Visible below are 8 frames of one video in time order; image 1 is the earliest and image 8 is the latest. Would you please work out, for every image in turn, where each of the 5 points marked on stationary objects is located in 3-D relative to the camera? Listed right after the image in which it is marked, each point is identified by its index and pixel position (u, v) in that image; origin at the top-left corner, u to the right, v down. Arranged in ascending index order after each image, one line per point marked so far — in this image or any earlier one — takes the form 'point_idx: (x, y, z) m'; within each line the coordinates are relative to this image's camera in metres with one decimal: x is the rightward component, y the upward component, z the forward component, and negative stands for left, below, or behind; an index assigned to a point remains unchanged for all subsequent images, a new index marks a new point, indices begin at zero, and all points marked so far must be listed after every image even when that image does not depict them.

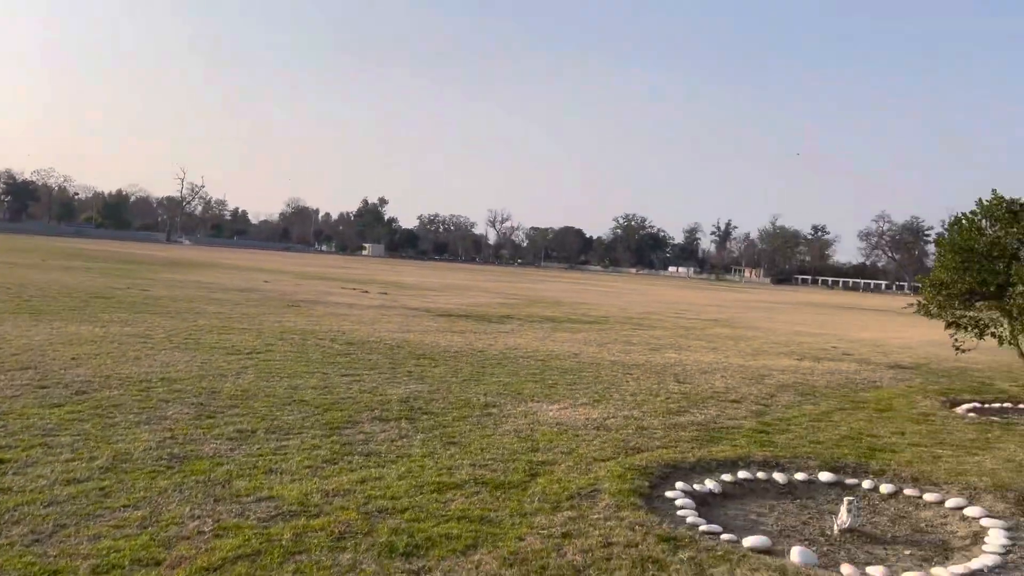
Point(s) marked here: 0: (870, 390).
0: (+5.1, -1.5, +11.9) m
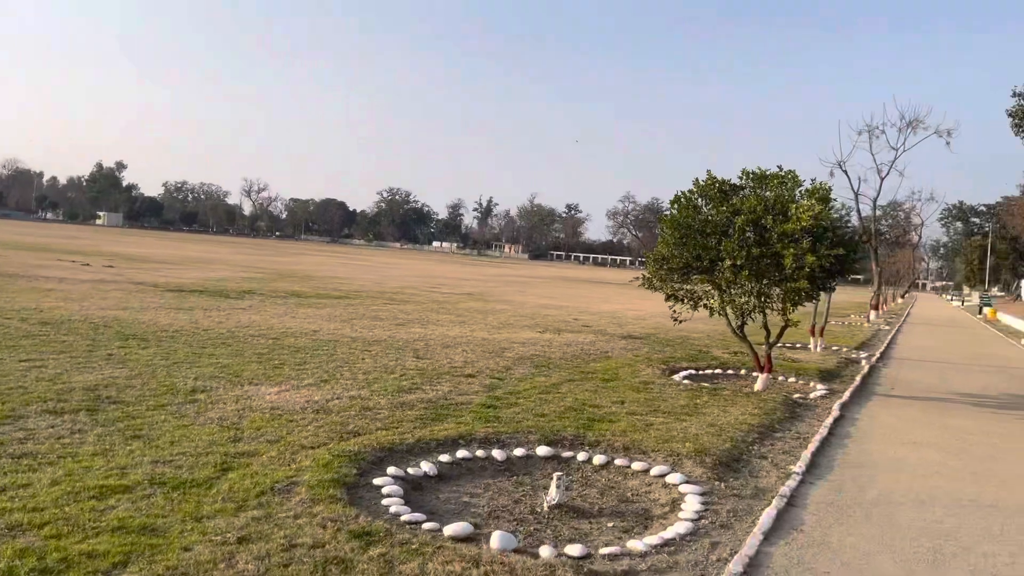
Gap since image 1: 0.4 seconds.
0: (+1.3, -1.1, +12.4) m
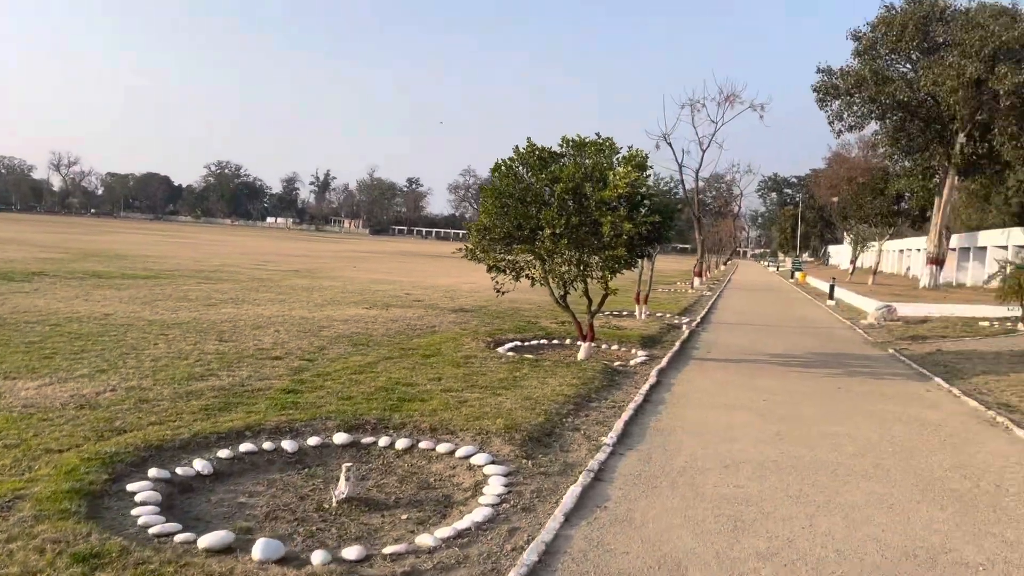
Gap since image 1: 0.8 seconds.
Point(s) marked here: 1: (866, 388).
0: (-1.3, -0.7, +12.0) m
1: (+4.2, -1.2, +9.8) m
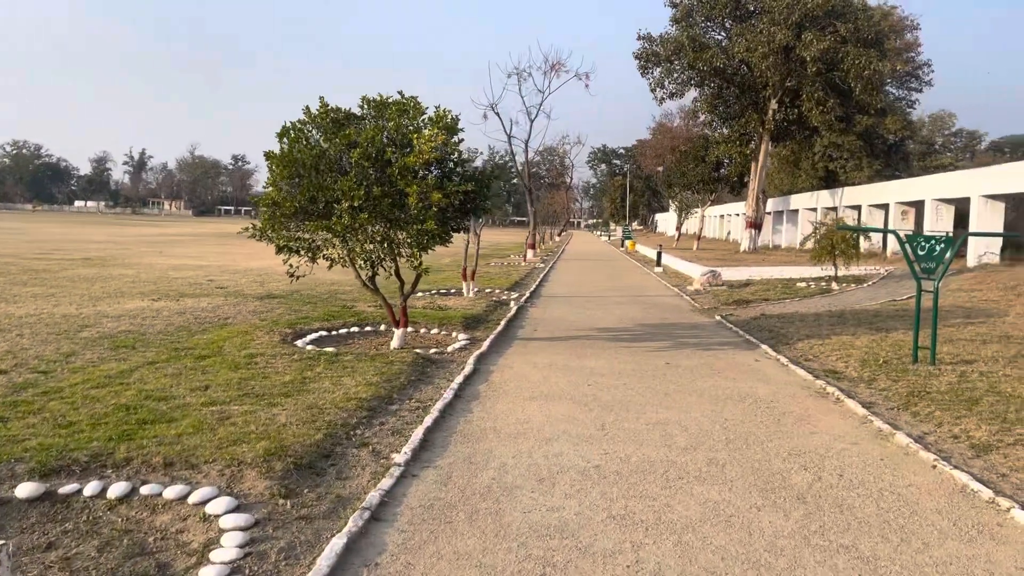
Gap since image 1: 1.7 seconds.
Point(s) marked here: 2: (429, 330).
0: (-3.7, -0.5, +10.3) m
1: (+2.0, -0.8, +9.2) m
2: (-1.1, -0.6, +11.2) m
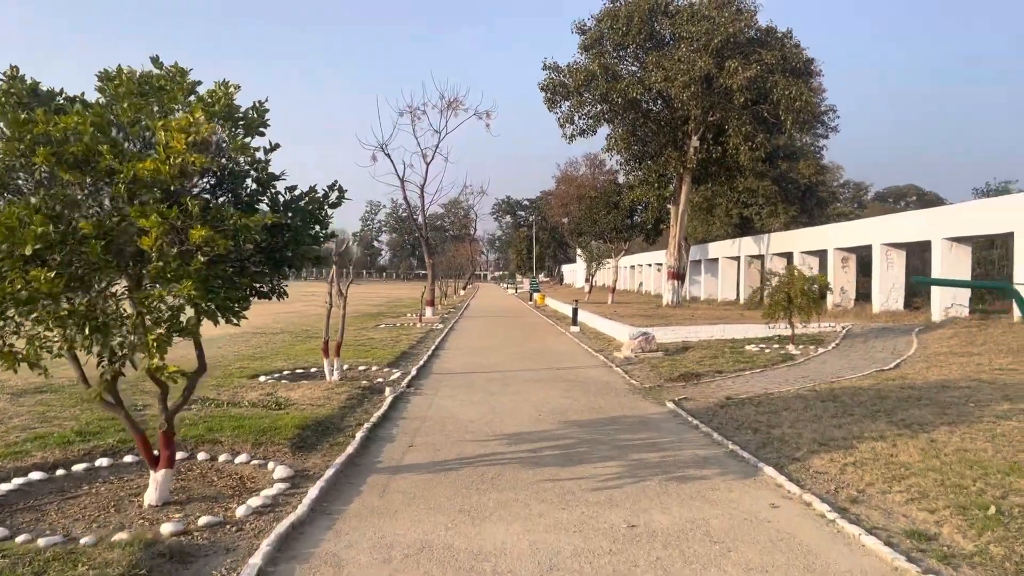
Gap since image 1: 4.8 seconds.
0: (-4.8, -1.4, +5.8) m
1: (+1.0, -1.5, +5.3) m
2: (-2.3, -1.4, +7.0) m
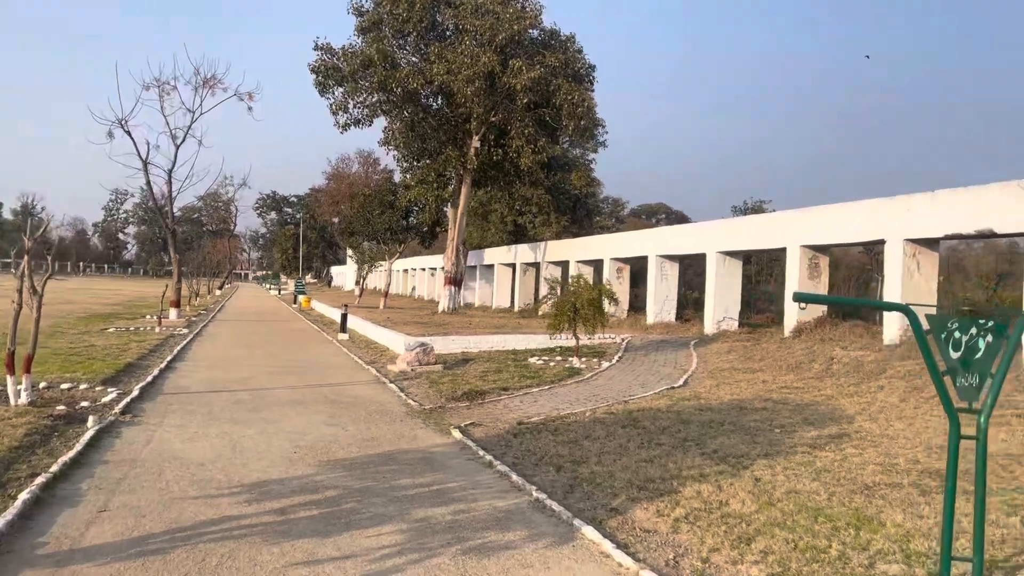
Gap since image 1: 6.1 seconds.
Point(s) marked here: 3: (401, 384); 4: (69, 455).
0: (-5.9, -1.2, +2.6) m
1: (-0.1, -1.5, +3.7) m
2: (-3.8, -1.4, +4.4) m
3: (-1.6, -1.4, +12.2) m
4: (-3.6, -1.4, +6.8) m
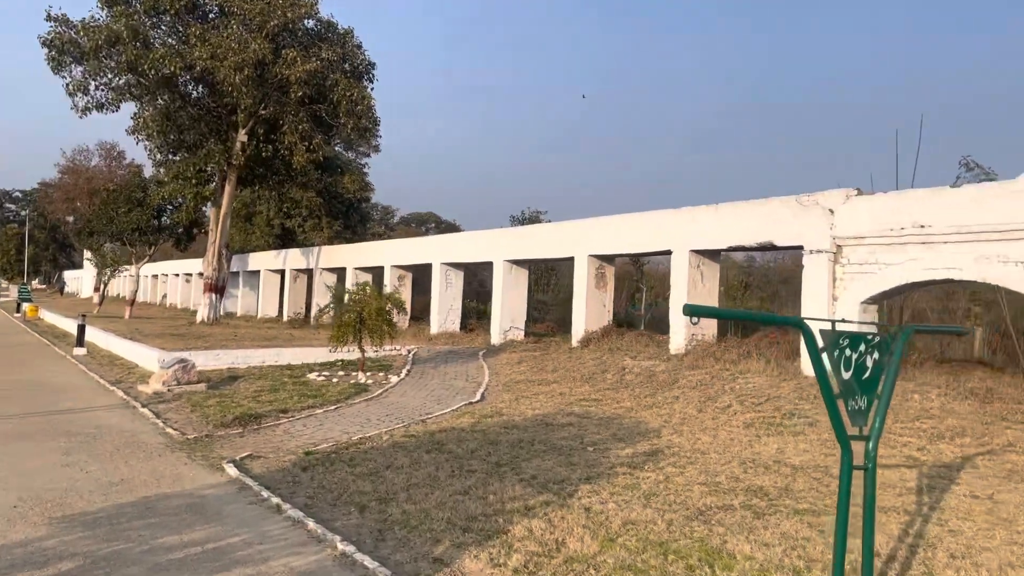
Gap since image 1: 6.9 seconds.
0: (-5.9, -1.2, 0.0) m
1: (-0.7, -1.5, +2.7) m
2: (-4.4, -1.4, +2.3) m
3: (-4.5, -1.5, +10.4) m
4: (-4.9, -1.4, +4.6) m
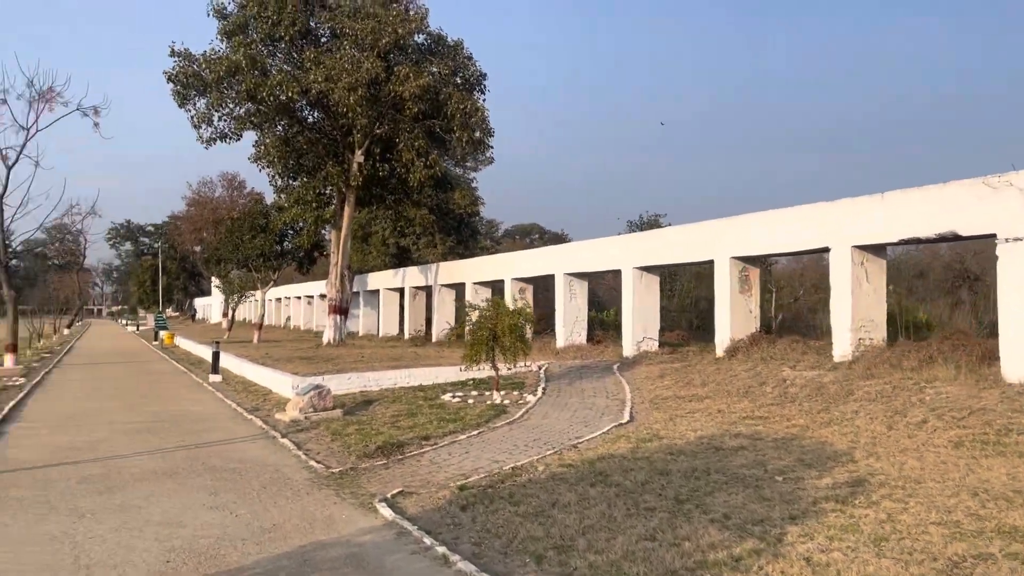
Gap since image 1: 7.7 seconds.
0: (-5.4, -1.5, -0.1) m
1: (+0.1, -1.6, +1.9) m
2: (-3.6, -1.6, +2.0) m
3: (-2.6, -1.8, +10.1) m
4: (-3.8, -1.7, +4.4) m
